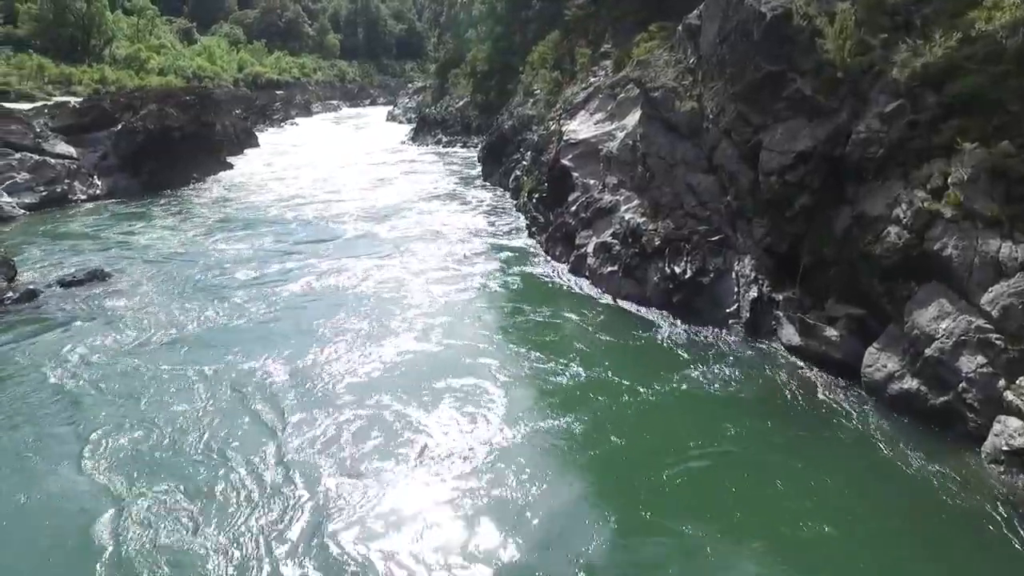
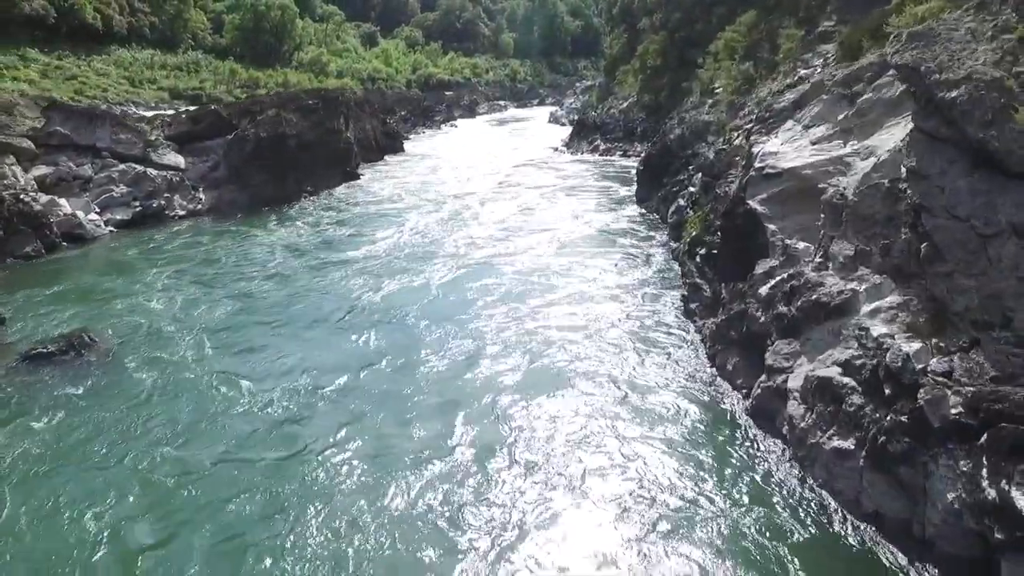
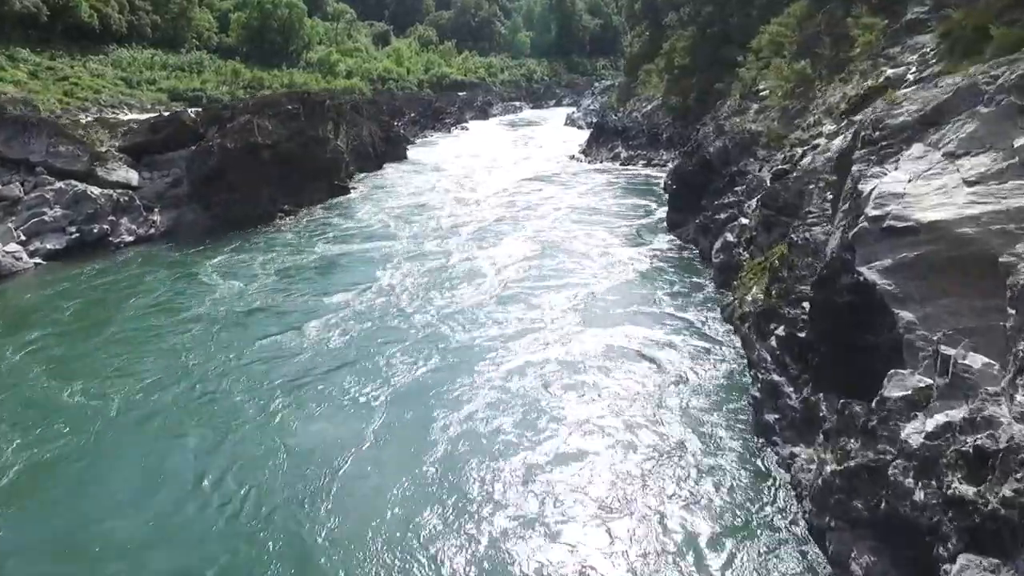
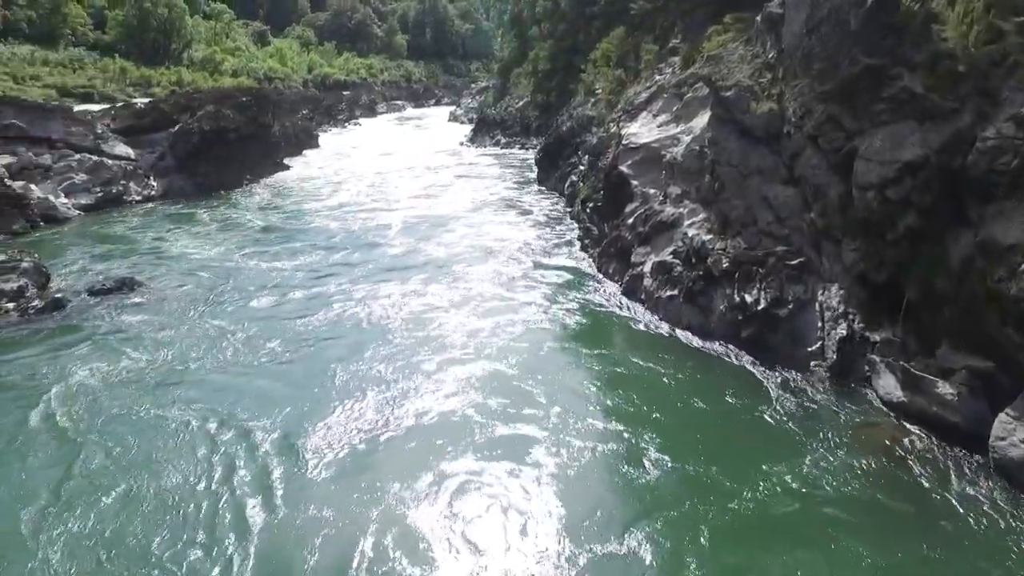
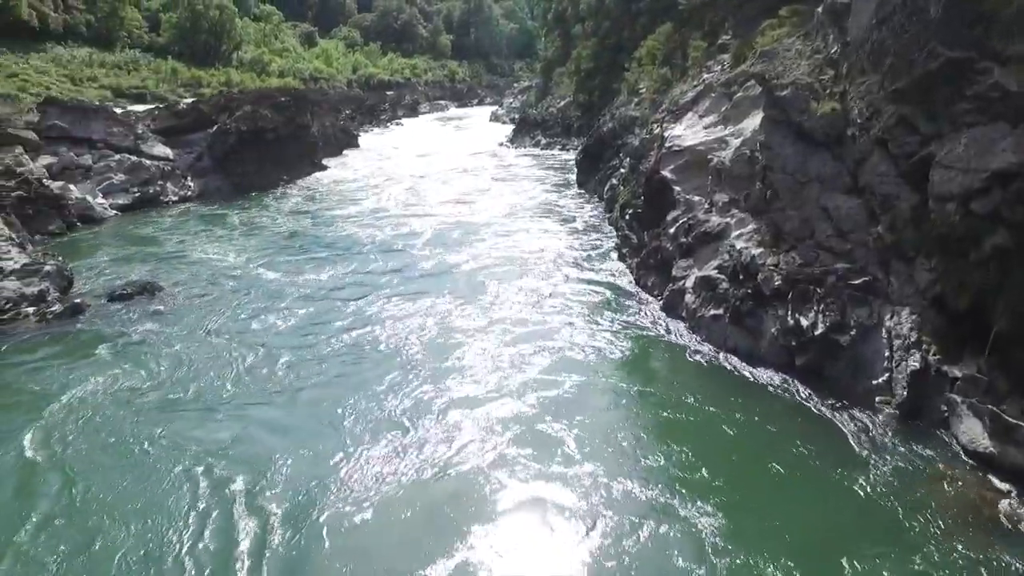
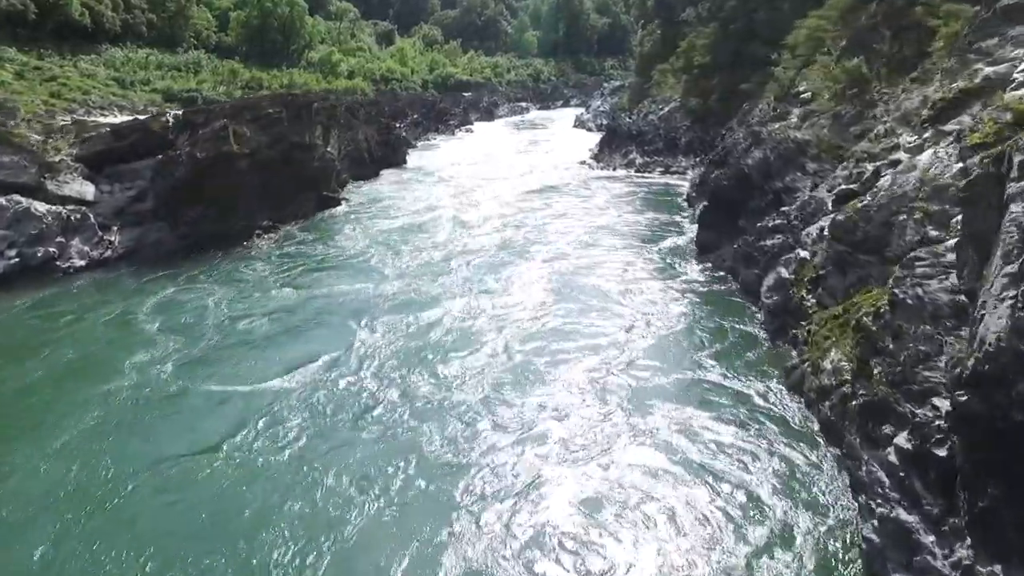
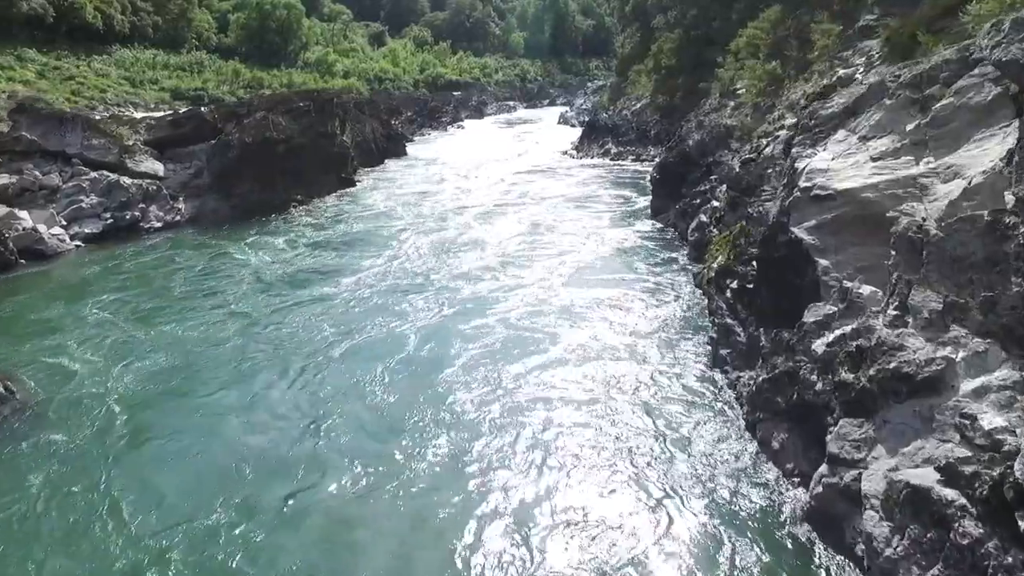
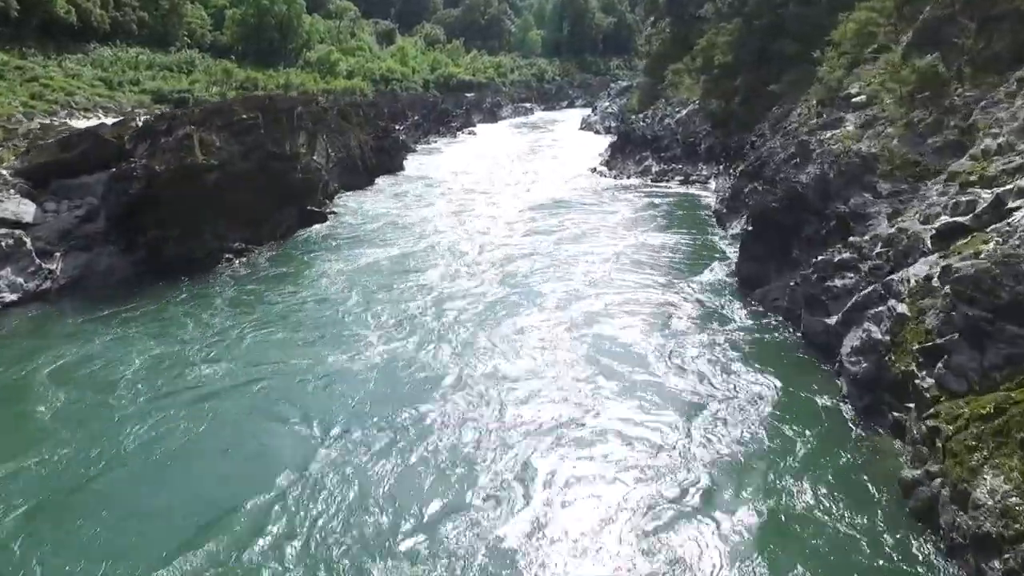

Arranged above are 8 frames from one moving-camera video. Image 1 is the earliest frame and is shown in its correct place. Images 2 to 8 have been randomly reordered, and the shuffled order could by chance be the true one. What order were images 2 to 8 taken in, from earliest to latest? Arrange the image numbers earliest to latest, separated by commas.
4, 5, 2, 7, 3, 6, 8
